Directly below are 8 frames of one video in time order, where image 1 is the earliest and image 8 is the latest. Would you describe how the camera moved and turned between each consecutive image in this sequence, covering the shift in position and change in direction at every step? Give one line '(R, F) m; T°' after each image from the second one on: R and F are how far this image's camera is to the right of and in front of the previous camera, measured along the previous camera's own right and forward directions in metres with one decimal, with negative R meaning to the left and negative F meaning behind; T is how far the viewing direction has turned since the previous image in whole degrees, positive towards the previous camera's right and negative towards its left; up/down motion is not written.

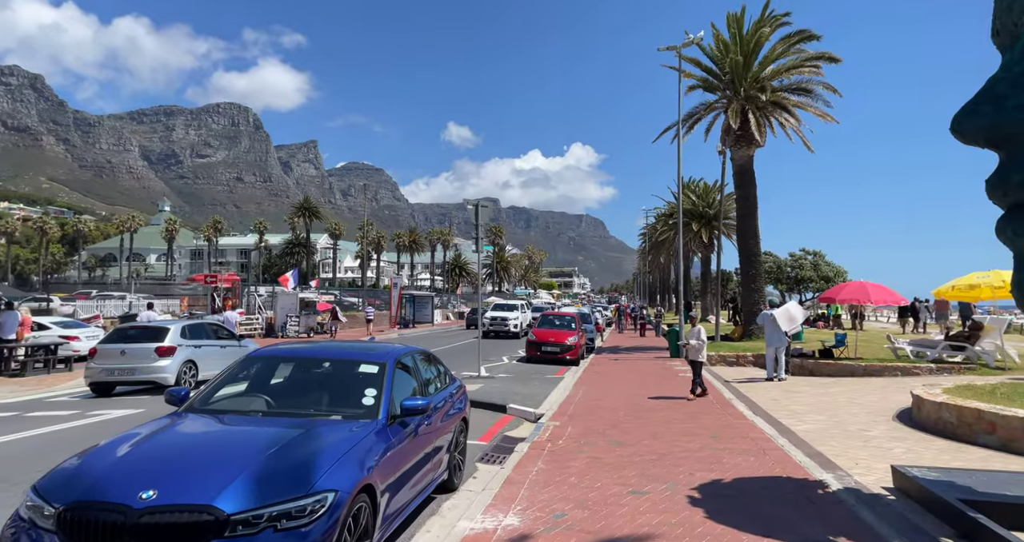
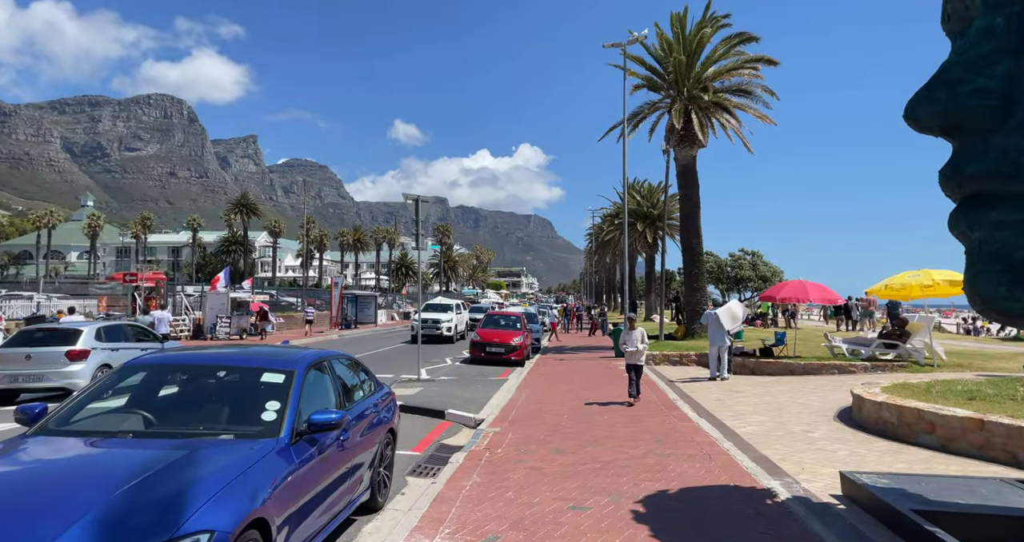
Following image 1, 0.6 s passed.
(+0.2, +0.5) m; +5°
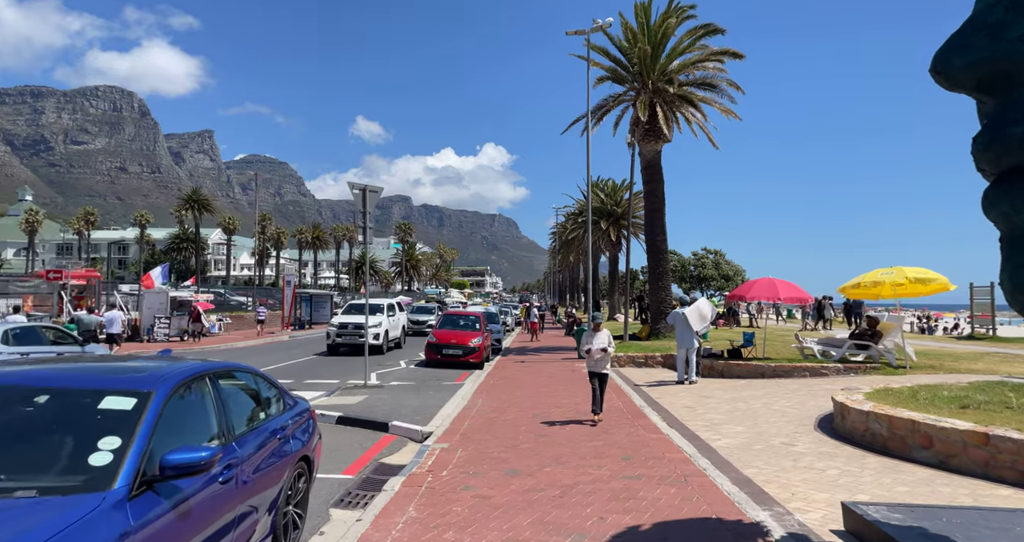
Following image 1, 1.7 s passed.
(+0.2, +1.1) m; +3°
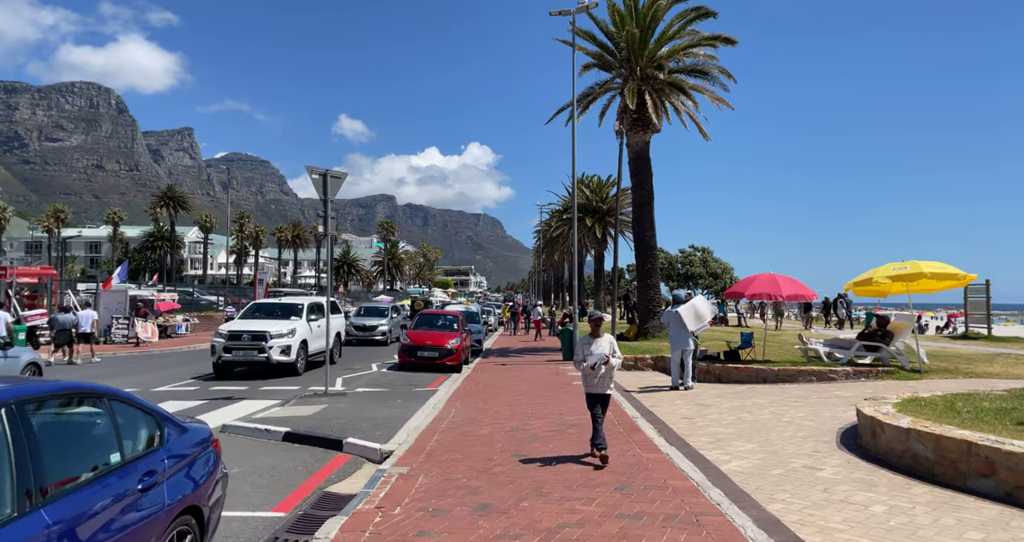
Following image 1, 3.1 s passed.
(+0.1, +1.3) m; +1°
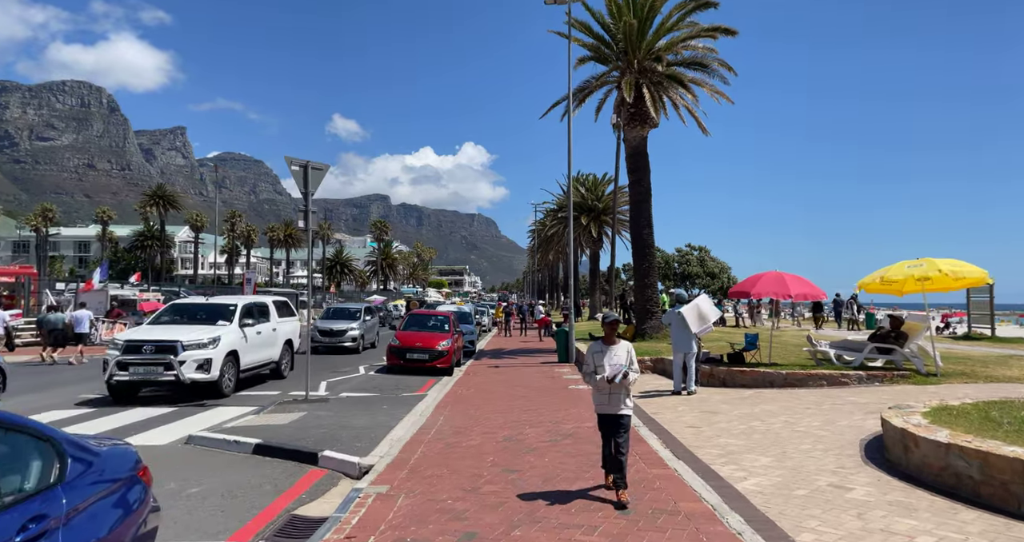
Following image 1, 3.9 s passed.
(0.0, +0.7) m; +1°
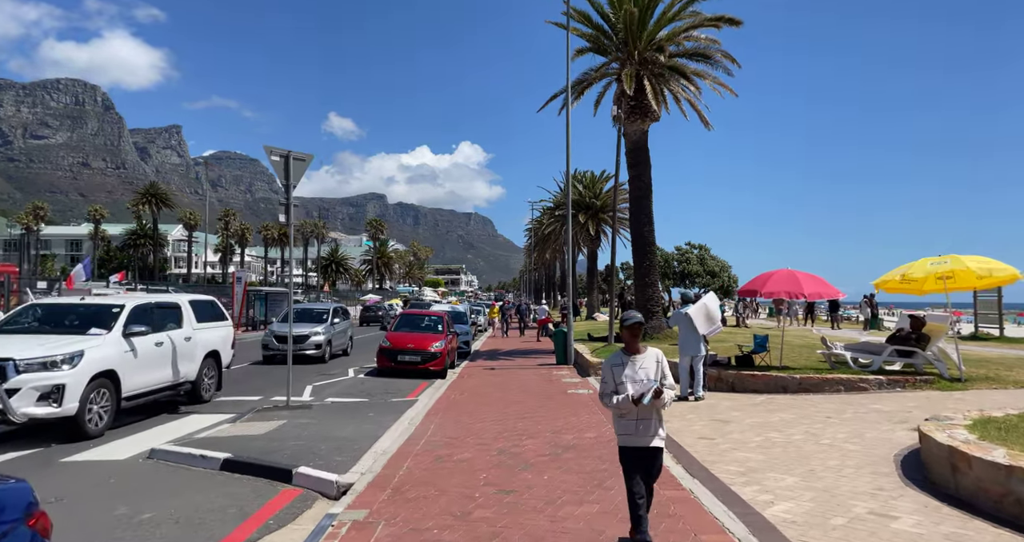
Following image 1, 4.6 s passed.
(0.0, +0.8) m; 0°
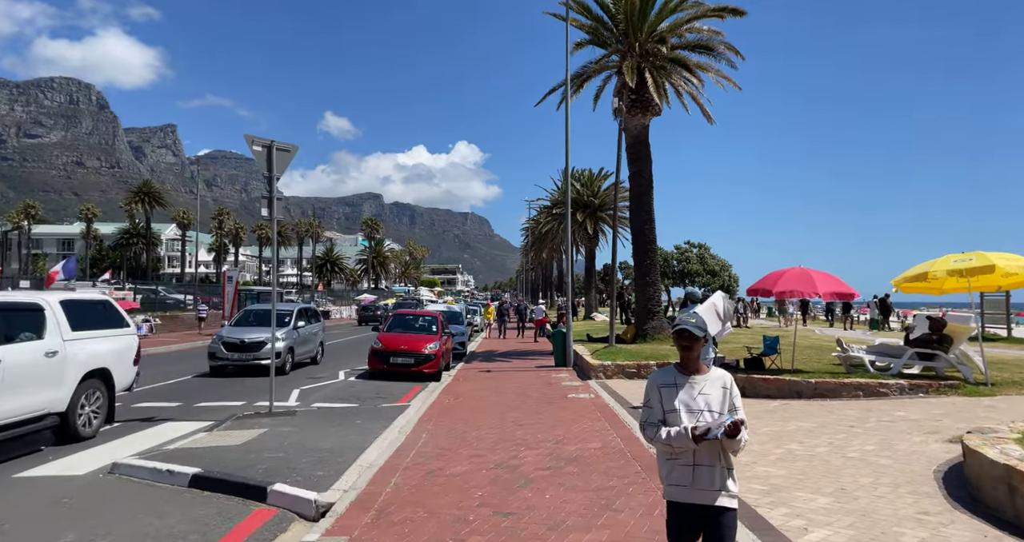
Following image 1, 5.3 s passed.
(0.0, +0.7) m; 0°
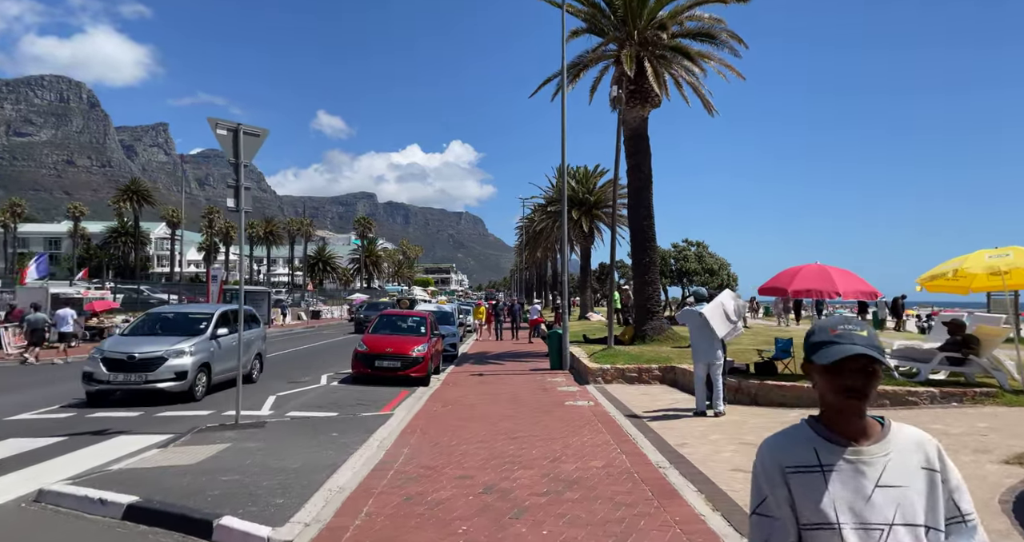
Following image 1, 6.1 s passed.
(0.0, +1.0) m; +1°
